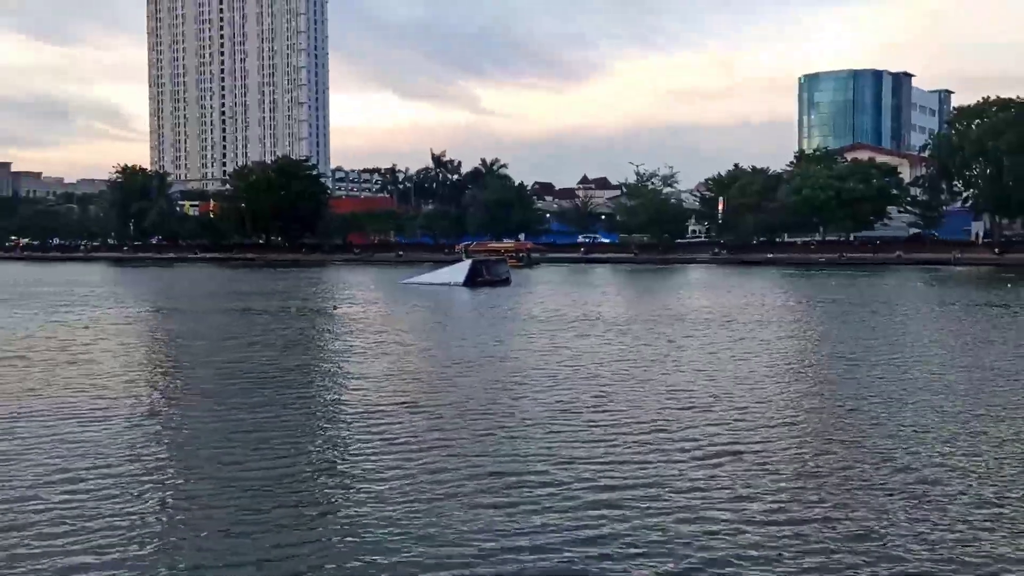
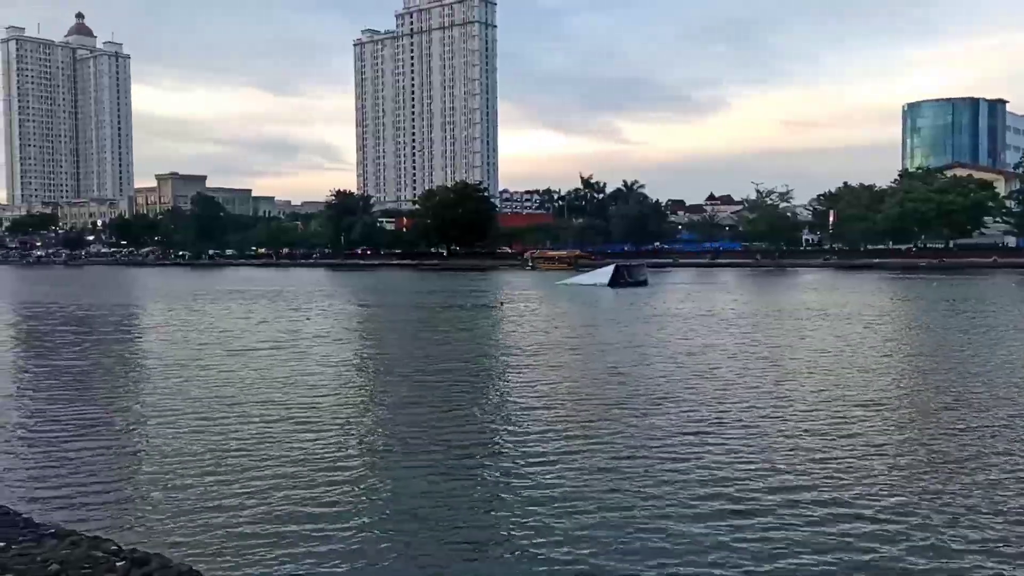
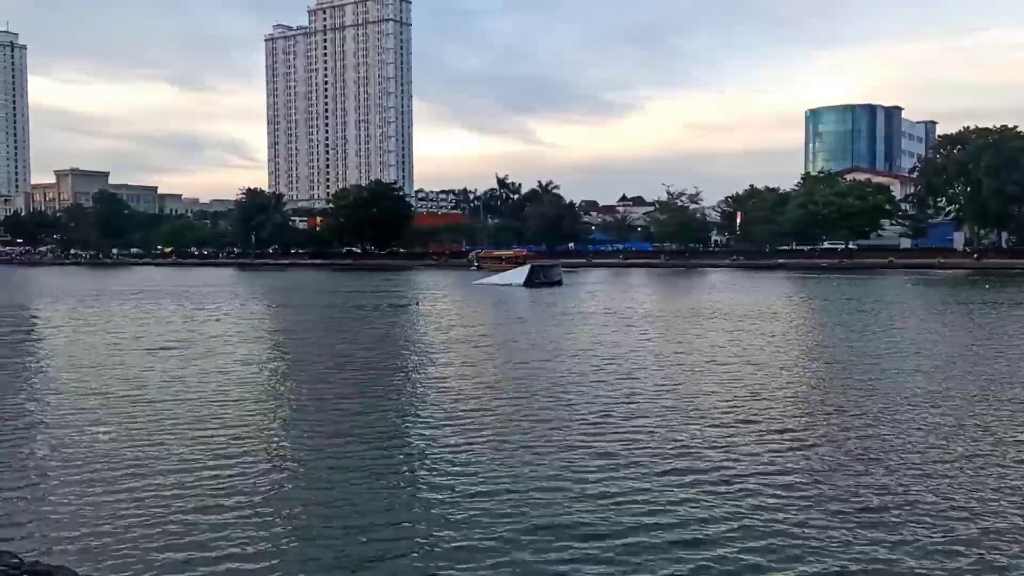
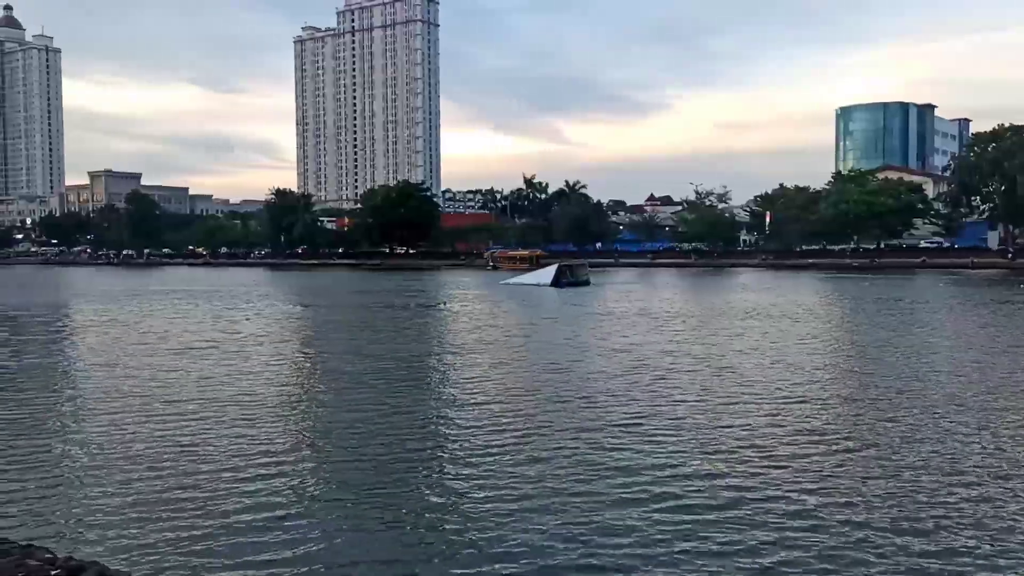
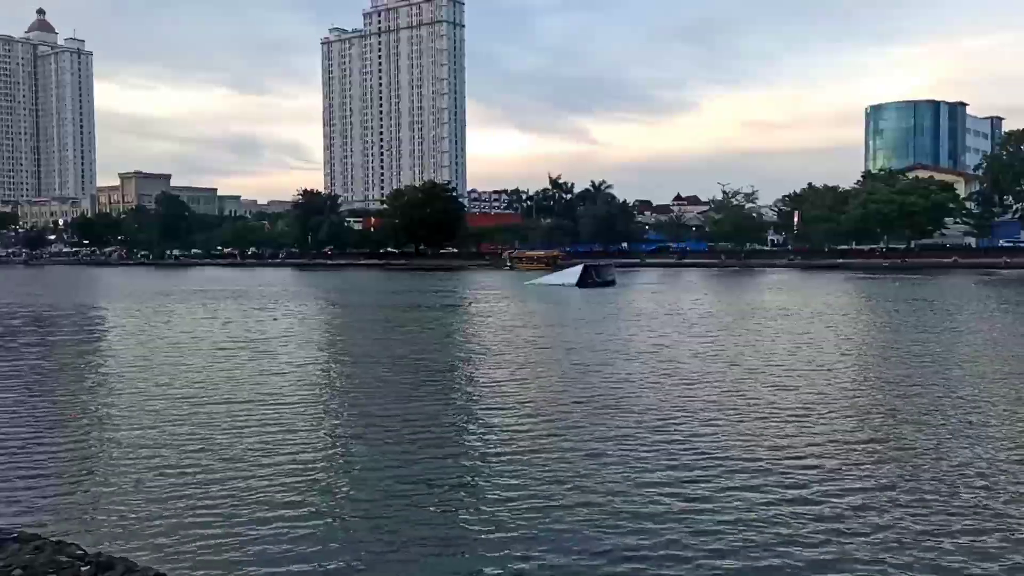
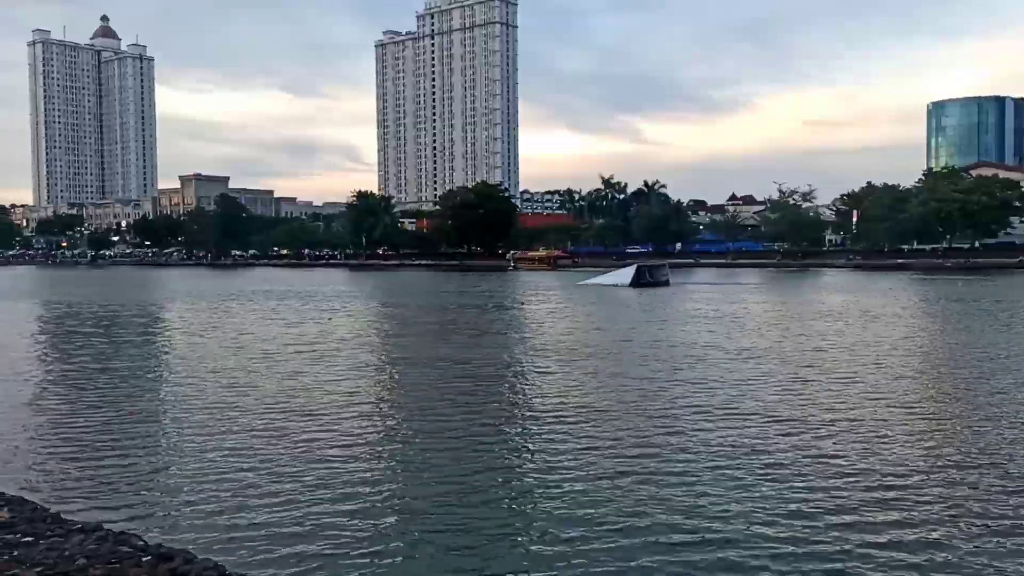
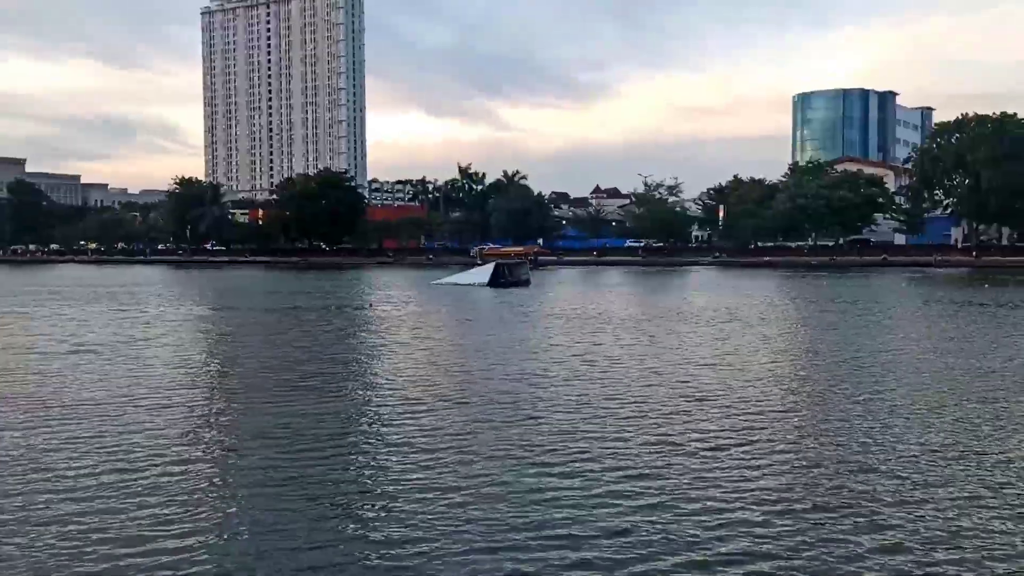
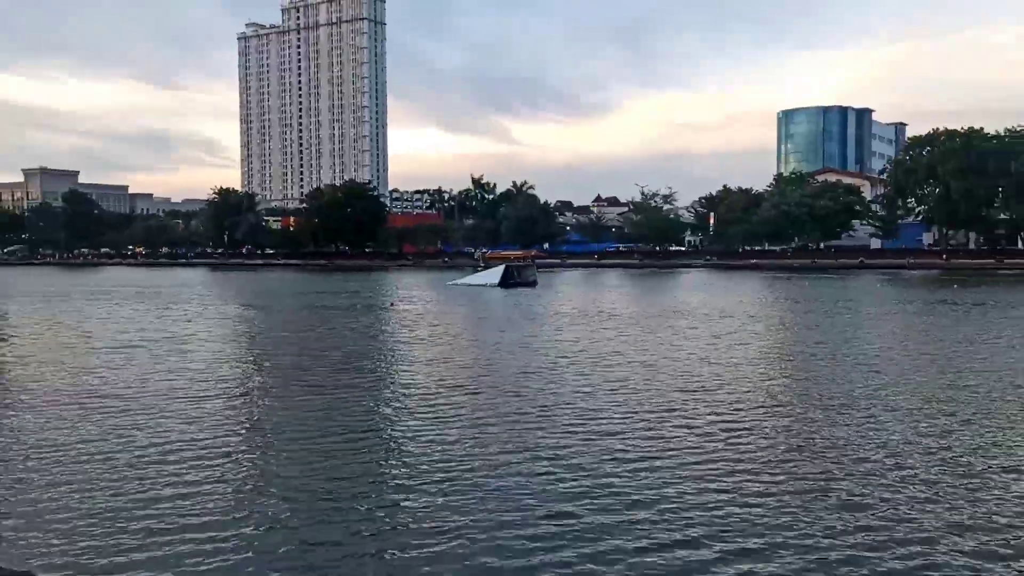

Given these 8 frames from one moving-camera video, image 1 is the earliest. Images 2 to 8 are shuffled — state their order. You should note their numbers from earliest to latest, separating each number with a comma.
7, 8, 3, 4, 5, 2, 6
